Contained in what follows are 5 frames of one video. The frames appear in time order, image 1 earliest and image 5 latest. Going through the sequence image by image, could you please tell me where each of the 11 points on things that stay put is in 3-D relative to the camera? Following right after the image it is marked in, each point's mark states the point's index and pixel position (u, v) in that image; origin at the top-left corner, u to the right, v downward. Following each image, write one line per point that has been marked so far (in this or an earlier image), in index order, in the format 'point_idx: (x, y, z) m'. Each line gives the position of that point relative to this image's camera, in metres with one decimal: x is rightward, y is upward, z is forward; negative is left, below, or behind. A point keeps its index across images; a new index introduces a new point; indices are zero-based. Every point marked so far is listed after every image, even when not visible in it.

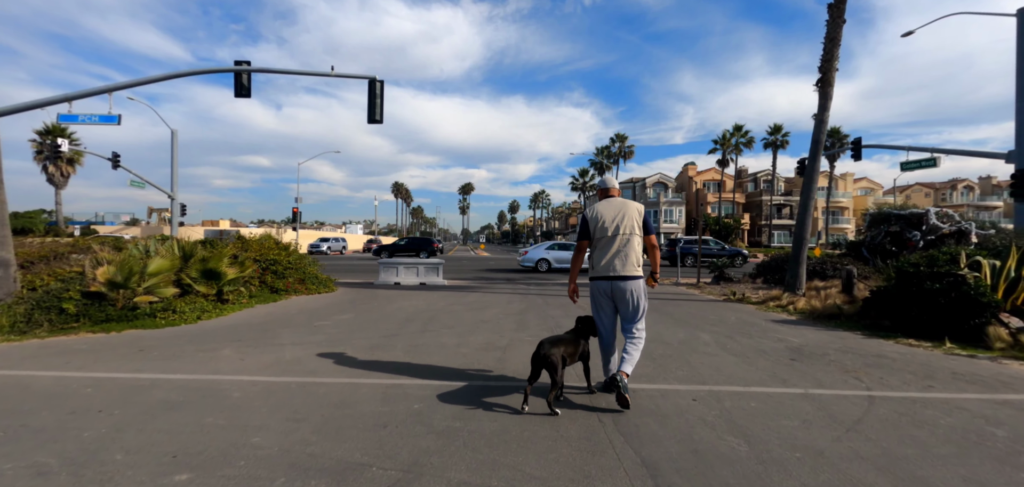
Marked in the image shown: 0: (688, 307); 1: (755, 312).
0: (+3.9, -1.4, +11.0) m
1: (+5.3, -1.5, +10.7) m
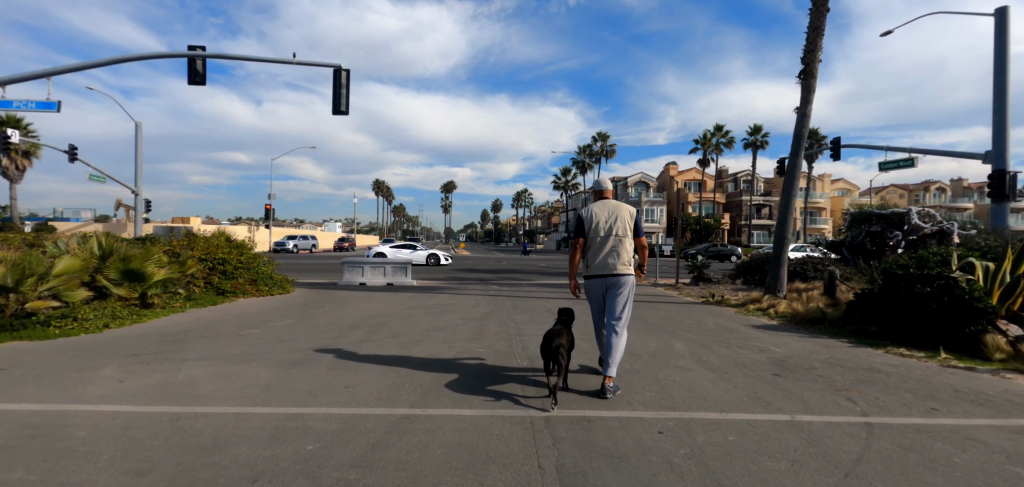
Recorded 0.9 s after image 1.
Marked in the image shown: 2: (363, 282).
0: (+3.2, -1.4, +10.3) m
1: (+4.6, -1.5, +10.1) m
2: (-5.3, -1.4, +17.3) m
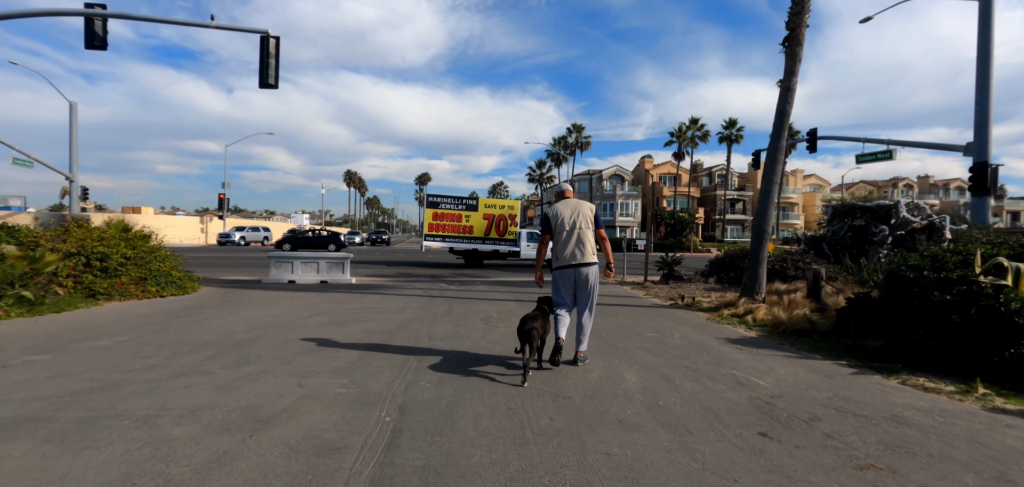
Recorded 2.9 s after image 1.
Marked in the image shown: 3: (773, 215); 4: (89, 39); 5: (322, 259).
0: (+1.9, -1.3, +8.6) m
1: (+3.3, -1.4, +8.4) m
2: (-6.9, -1.1, +15.2) m
3: (+5.3, +0.6, +10.0) m
4: (-12.9, +6.2, +14.9) m
5: (-6.0, -0.5, +15.5) m
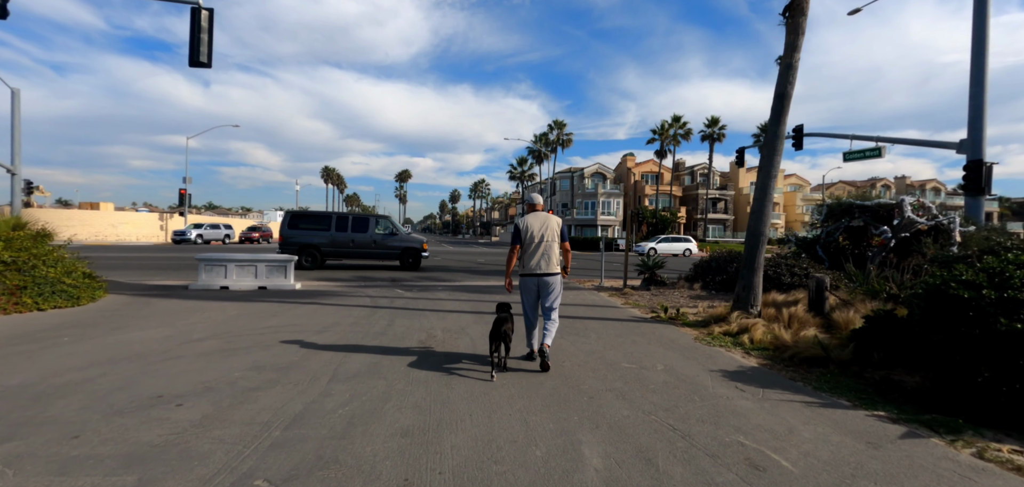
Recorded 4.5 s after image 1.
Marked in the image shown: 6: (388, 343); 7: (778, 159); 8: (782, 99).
0: (+1.2, -1.4, +7.0) m
1: (+2.6, -1.5, +6.9) m
2: (-7.8, -1.1, +13.4) m
3: (+4.5, +0.5, +8.6) m
4: (-13.9, +6.2, +12.8) m
5: (-7.0, -0.5, +13.6) m
6: (-1.7, -1.4, +6.9) m
7: (+4.6, +1.5, +8.5) m
8: (+4.6, +2.5, +8.4) m
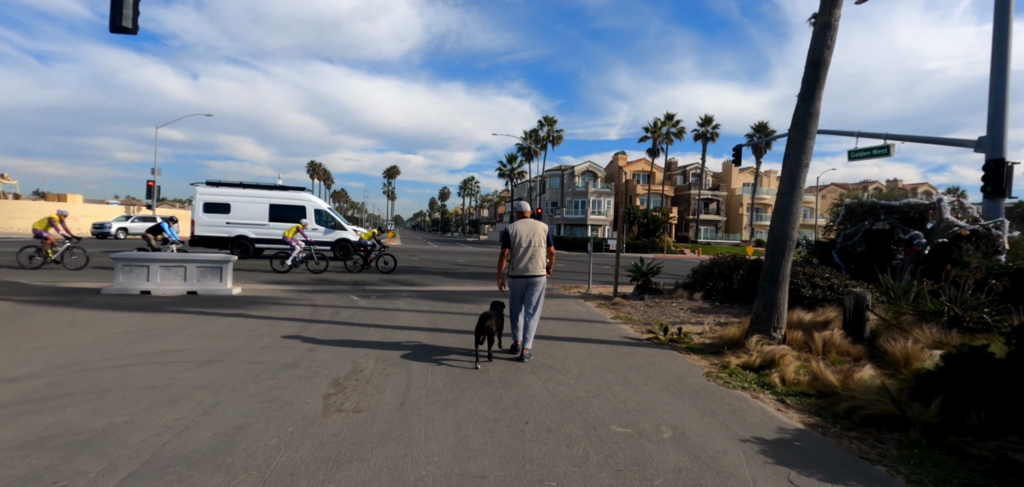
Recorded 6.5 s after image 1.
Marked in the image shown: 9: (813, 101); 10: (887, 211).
0: (+0.7, -1.5, +5.2) m
1: (+2.0, -1.5, +5.1) m
2: (-8.5, -1.1, +11.4) m
3: (+4.0, +0.4, +6.8) m
4: (-14.4, +6.4, +10.7) m
5: (-7.6, -0.4, +11.6) m
6: (-2.3, -1.4, +5.0) m
7: (+4.1, +1.4, +6.7) m
8: (+4.1, +2.4, +6.6) m
9: (+4.1, +1.9, +6.6) m
10: (+8.7, +0.8, +11.4) m
